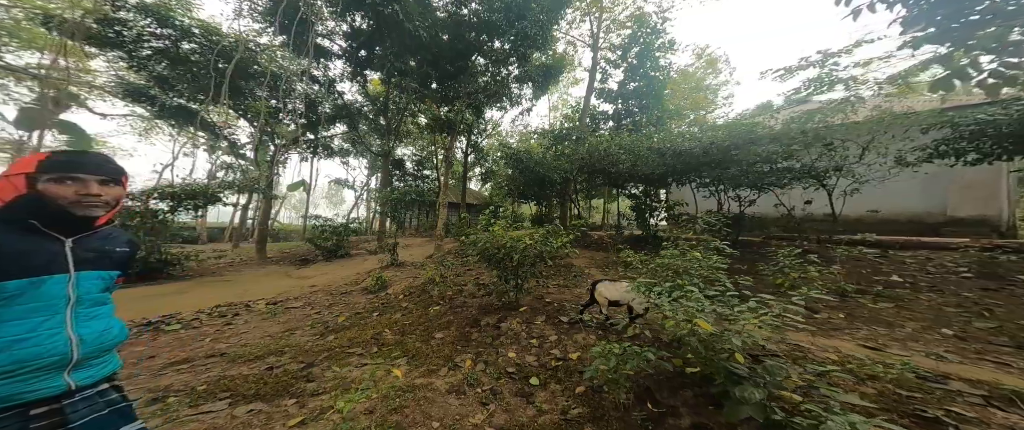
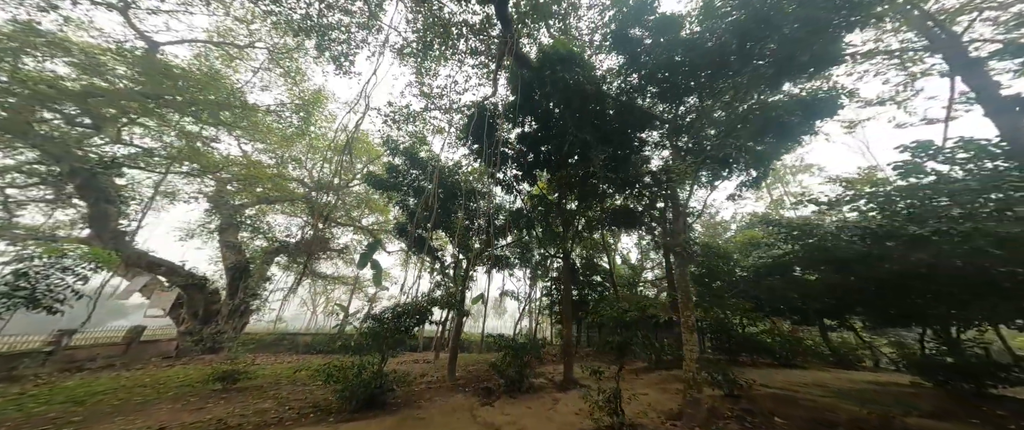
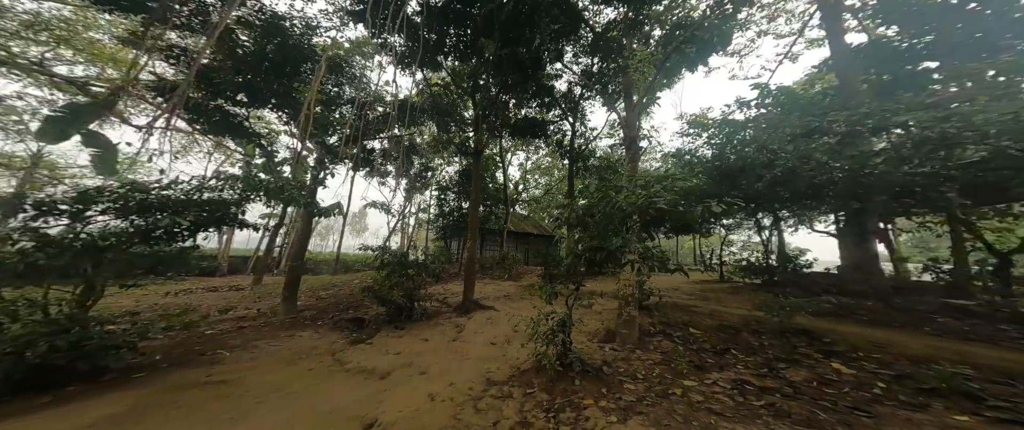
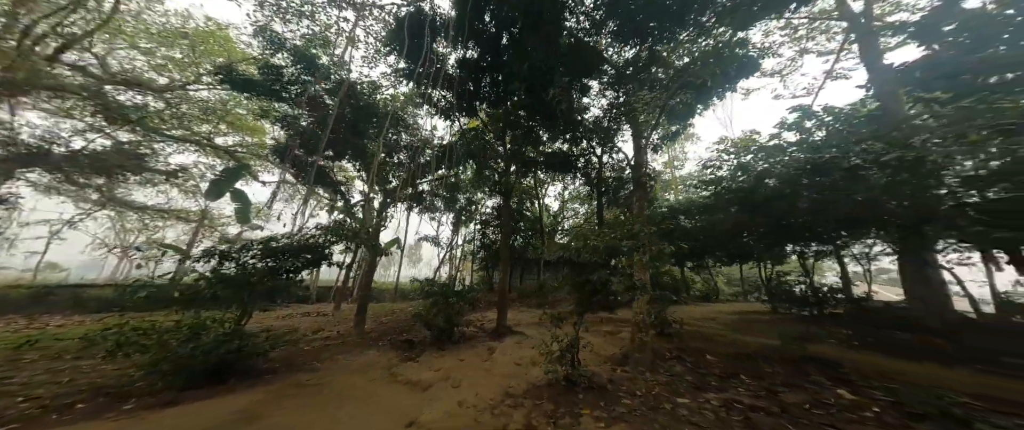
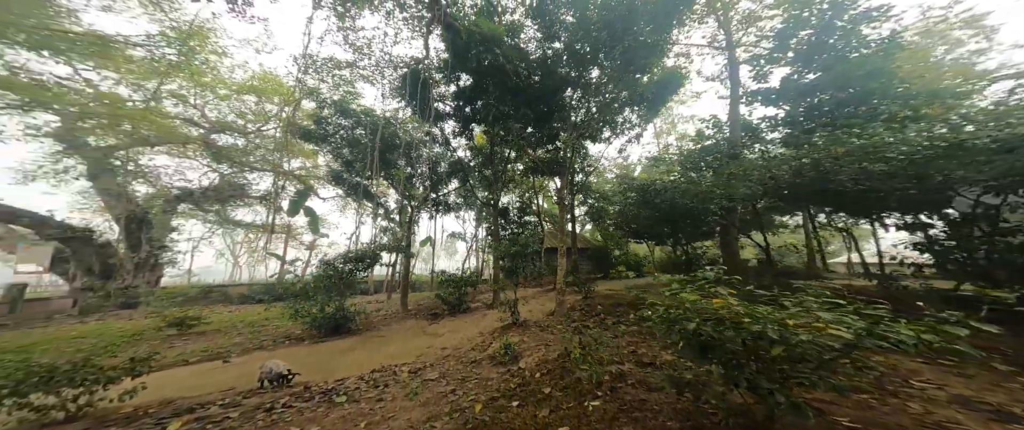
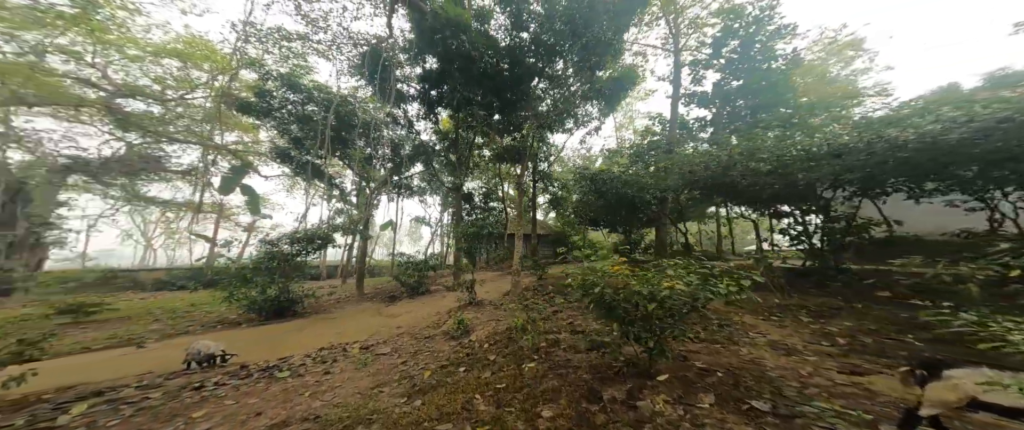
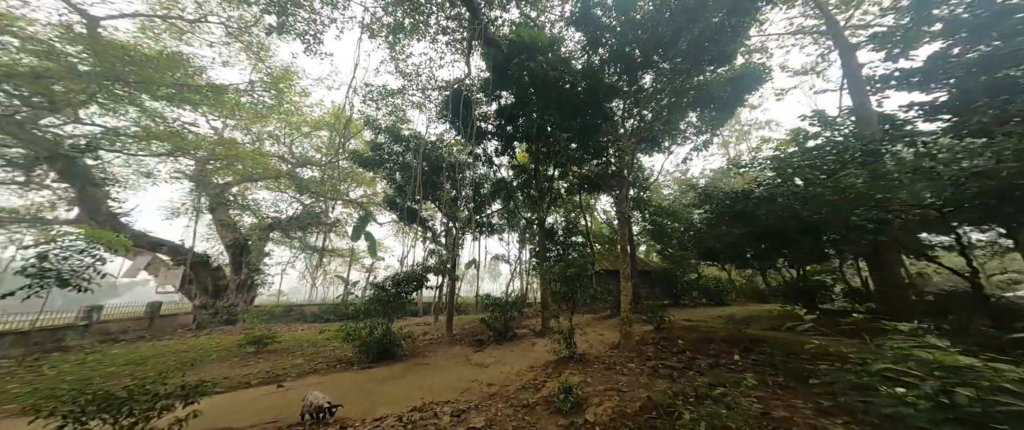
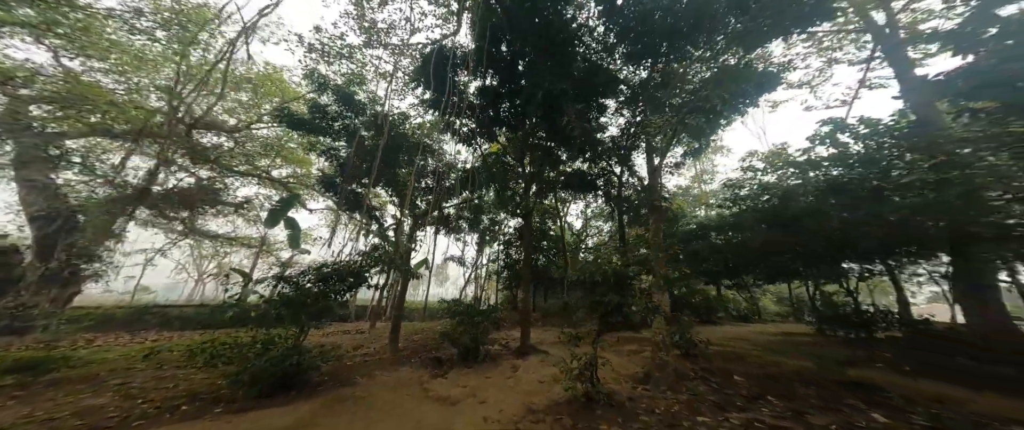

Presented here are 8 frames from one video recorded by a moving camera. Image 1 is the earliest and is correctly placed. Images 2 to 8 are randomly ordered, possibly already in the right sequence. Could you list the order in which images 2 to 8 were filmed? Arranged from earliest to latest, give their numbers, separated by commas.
6, 5, 7, 2, 8, 4, 3
